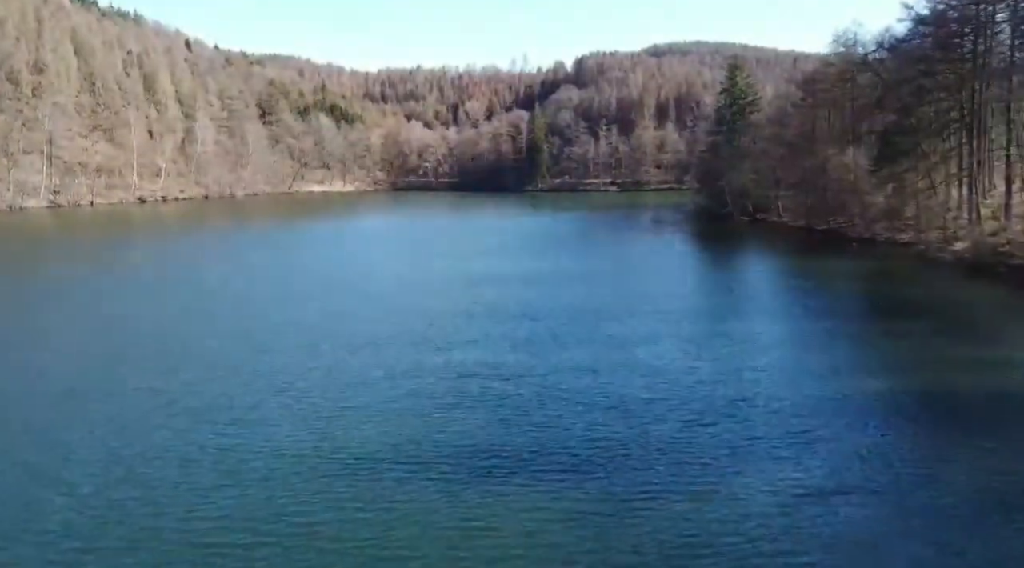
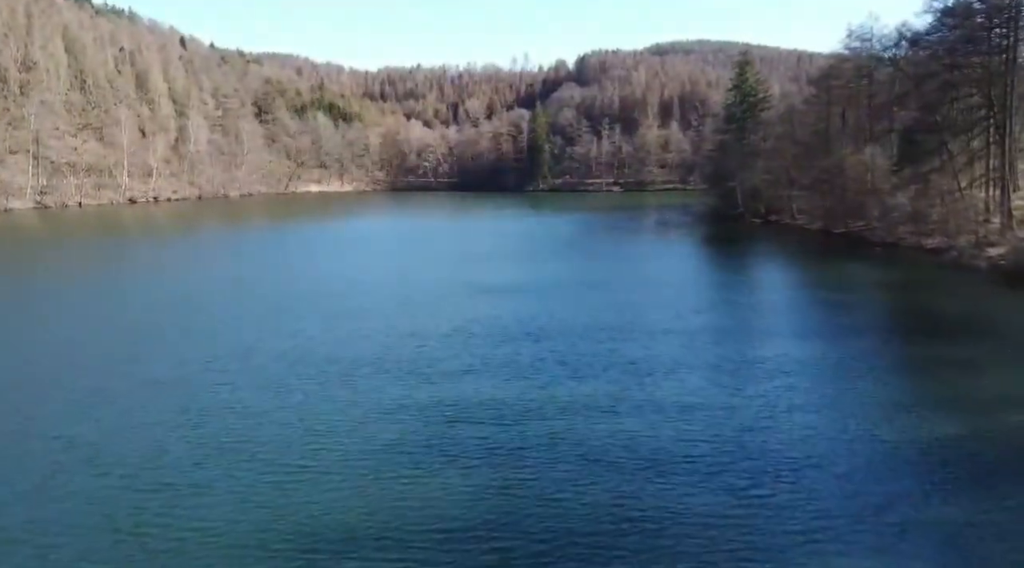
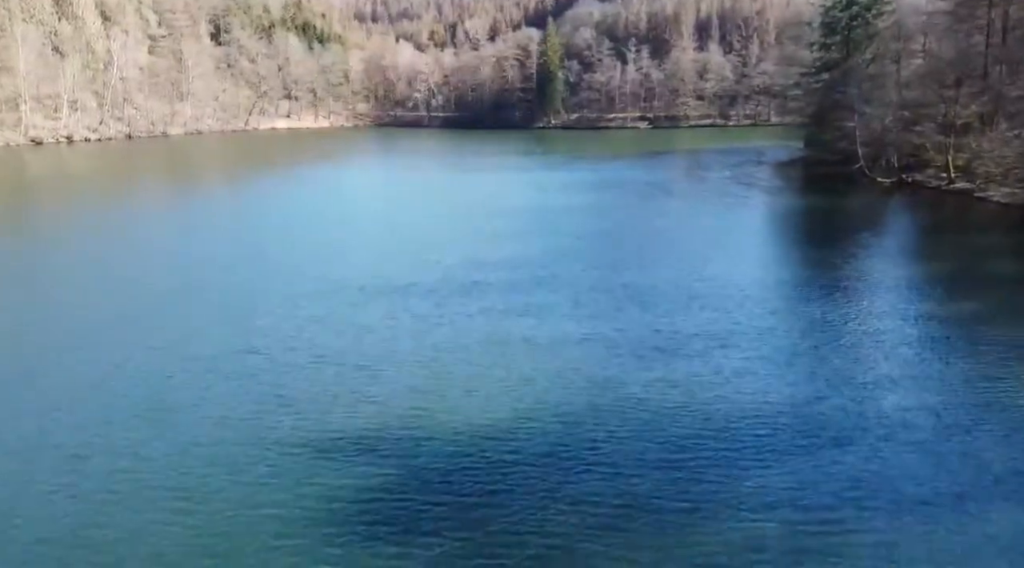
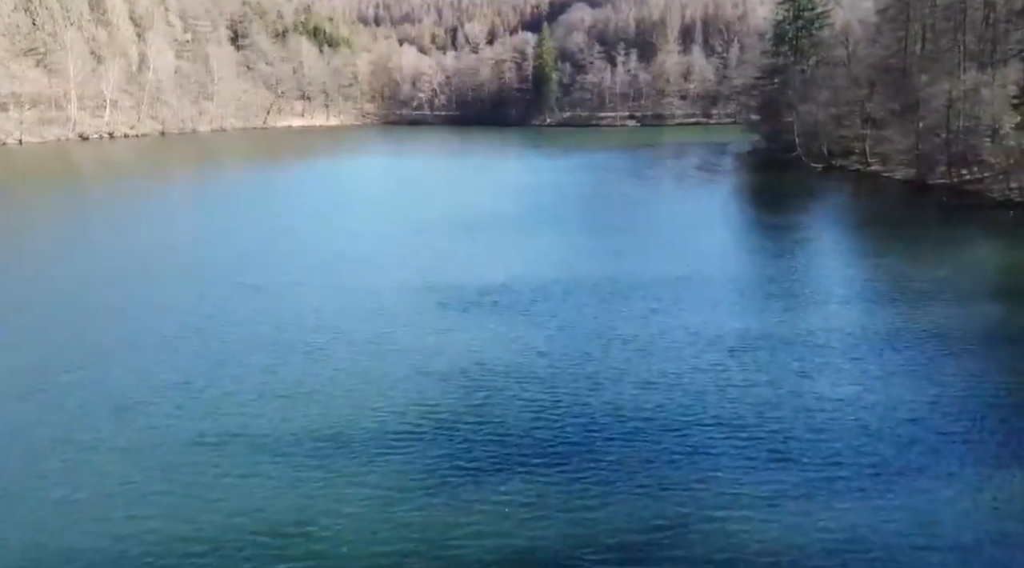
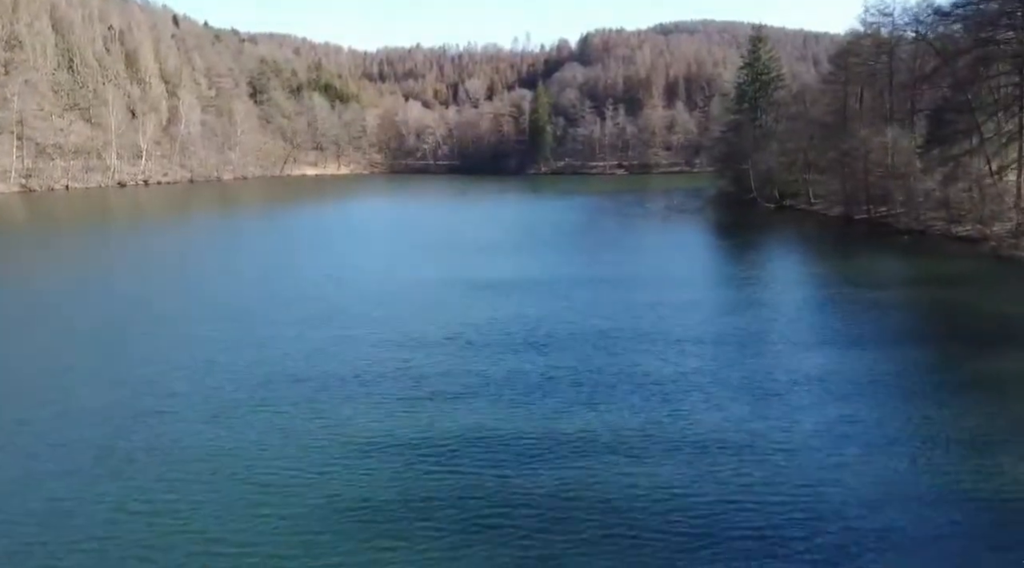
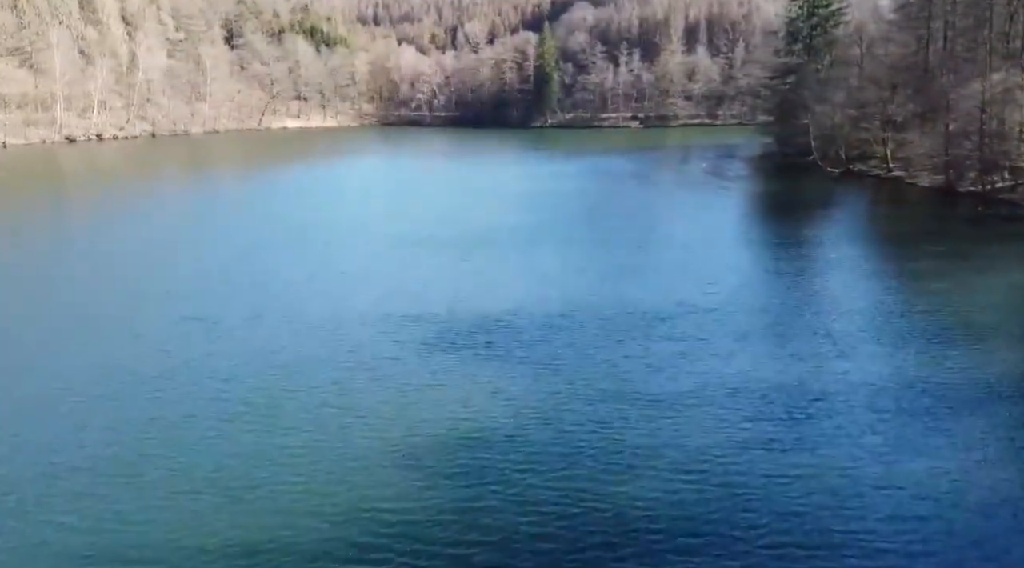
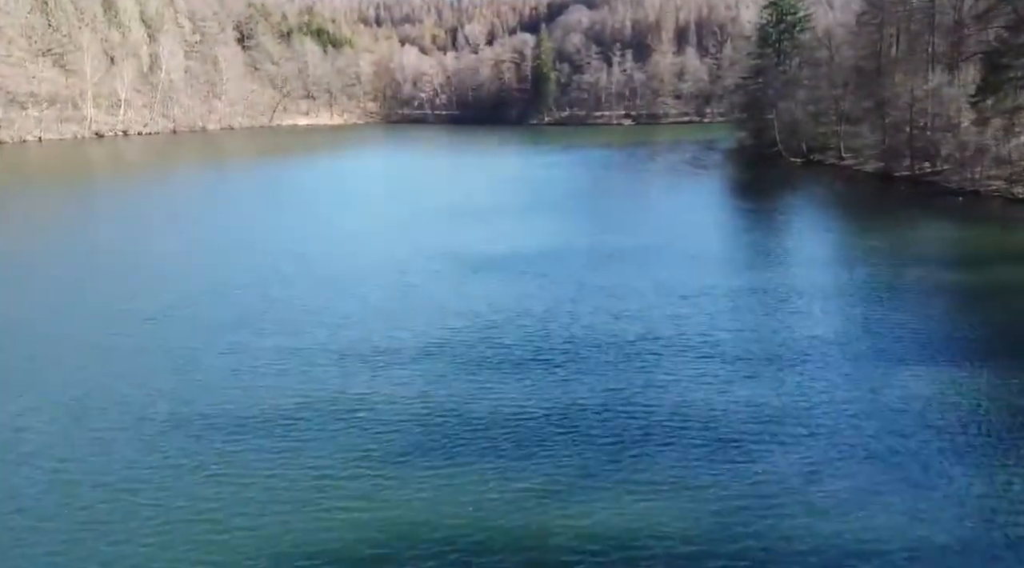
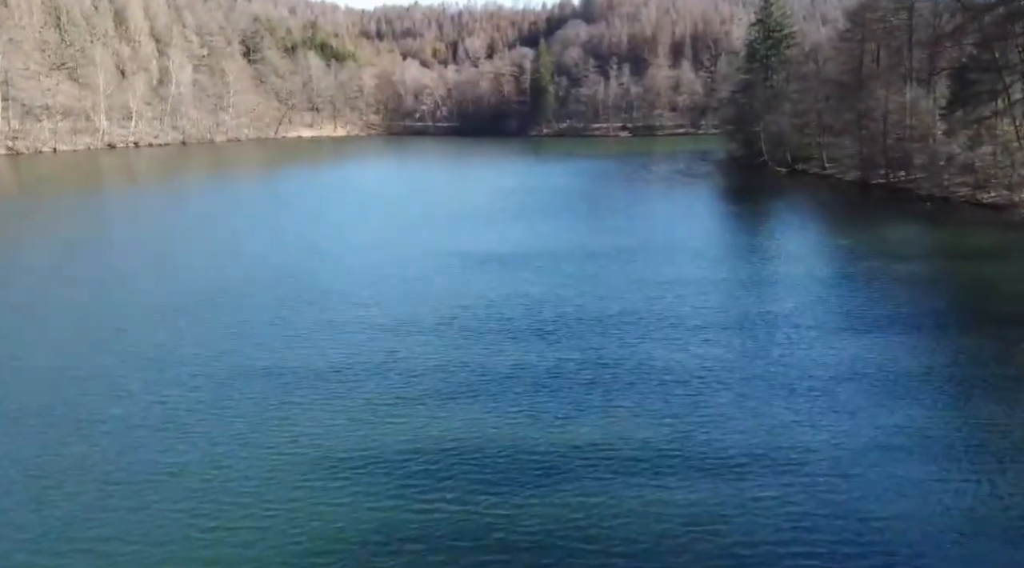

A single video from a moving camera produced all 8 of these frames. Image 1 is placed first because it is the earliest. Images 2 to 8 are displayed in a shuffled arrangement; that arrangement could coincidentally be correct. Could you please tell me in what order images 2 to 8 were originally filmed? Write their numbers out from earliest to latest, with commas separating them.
2, 5, 8, 7, 4, 6, 3
